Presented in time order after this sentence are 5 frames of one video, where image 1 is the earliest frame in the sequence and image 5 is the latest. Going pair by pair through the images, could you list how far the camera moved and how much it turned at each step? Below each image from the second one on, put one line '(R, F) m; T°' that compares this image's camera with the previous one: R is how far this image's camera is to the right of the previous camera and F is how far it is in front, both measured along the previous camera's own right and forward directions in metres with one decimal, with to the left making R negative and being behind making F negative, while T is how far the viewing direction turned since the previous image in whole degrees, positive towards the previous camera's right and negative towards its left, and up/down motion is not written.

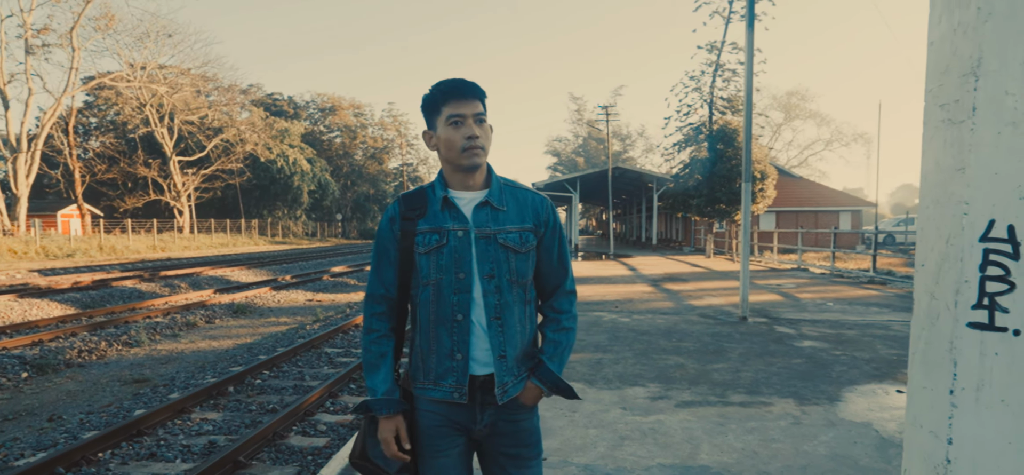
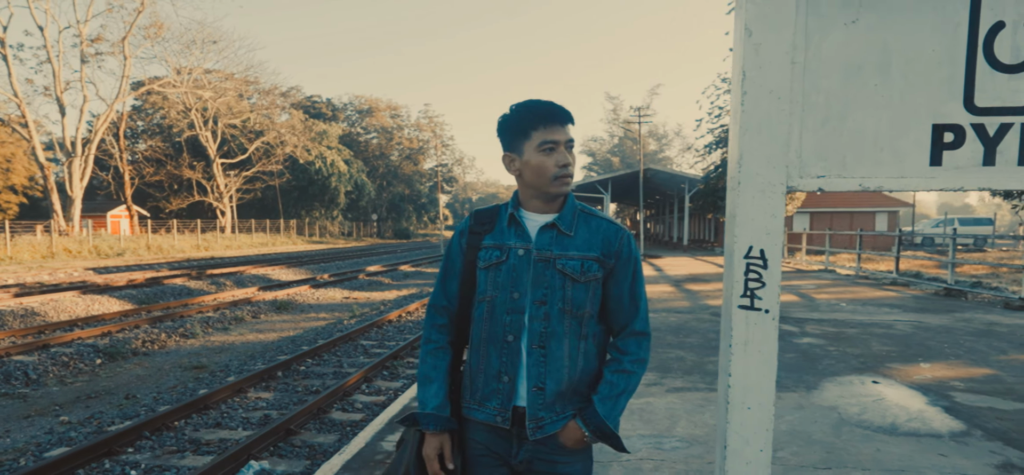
(+0.2, -0.6) m; -3°
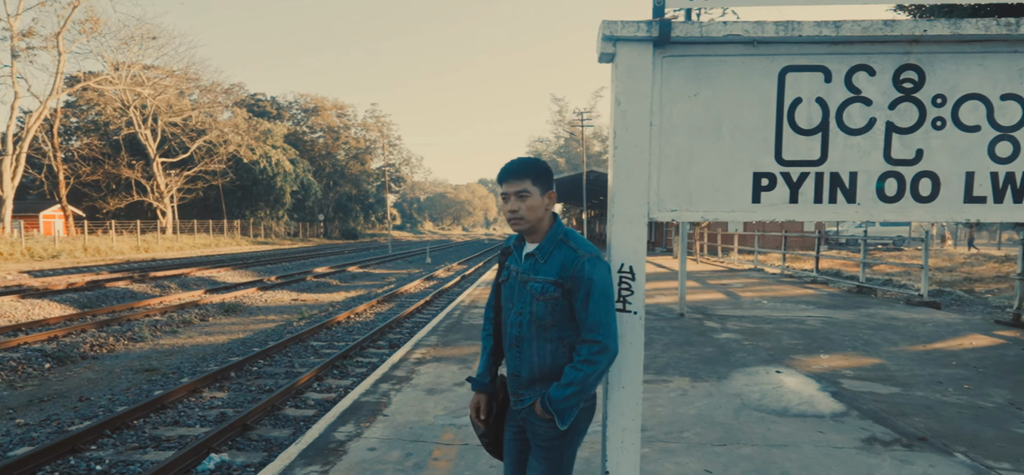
(+0.1, -0.5) m; +5°
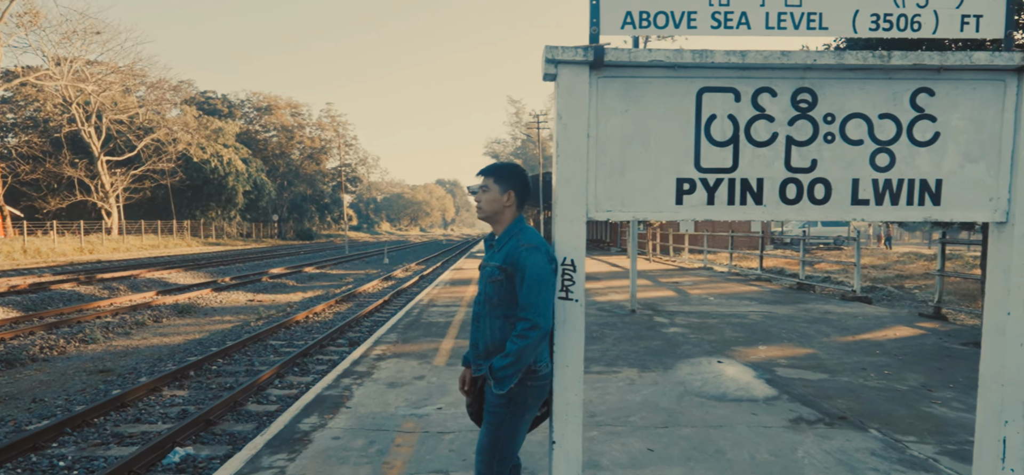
(0.0, -0.3) m; +4°
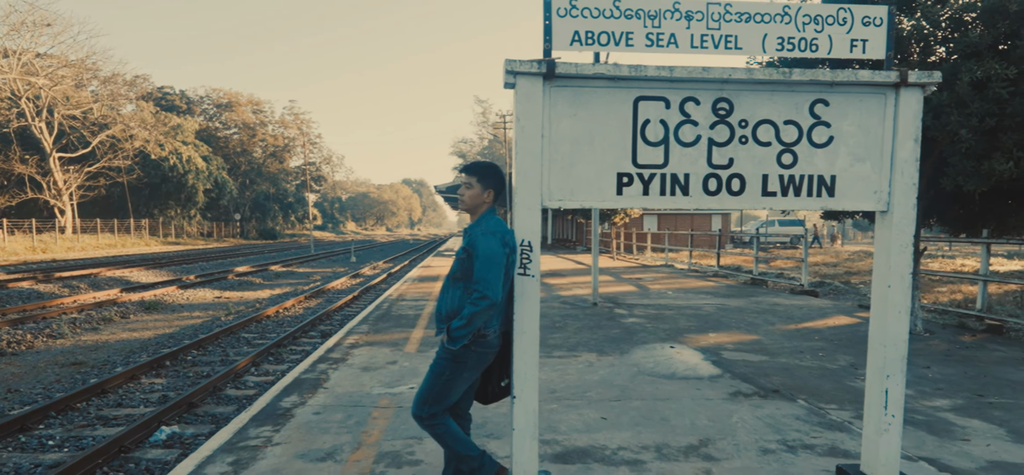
(0.0, -0.4) m; +3°
